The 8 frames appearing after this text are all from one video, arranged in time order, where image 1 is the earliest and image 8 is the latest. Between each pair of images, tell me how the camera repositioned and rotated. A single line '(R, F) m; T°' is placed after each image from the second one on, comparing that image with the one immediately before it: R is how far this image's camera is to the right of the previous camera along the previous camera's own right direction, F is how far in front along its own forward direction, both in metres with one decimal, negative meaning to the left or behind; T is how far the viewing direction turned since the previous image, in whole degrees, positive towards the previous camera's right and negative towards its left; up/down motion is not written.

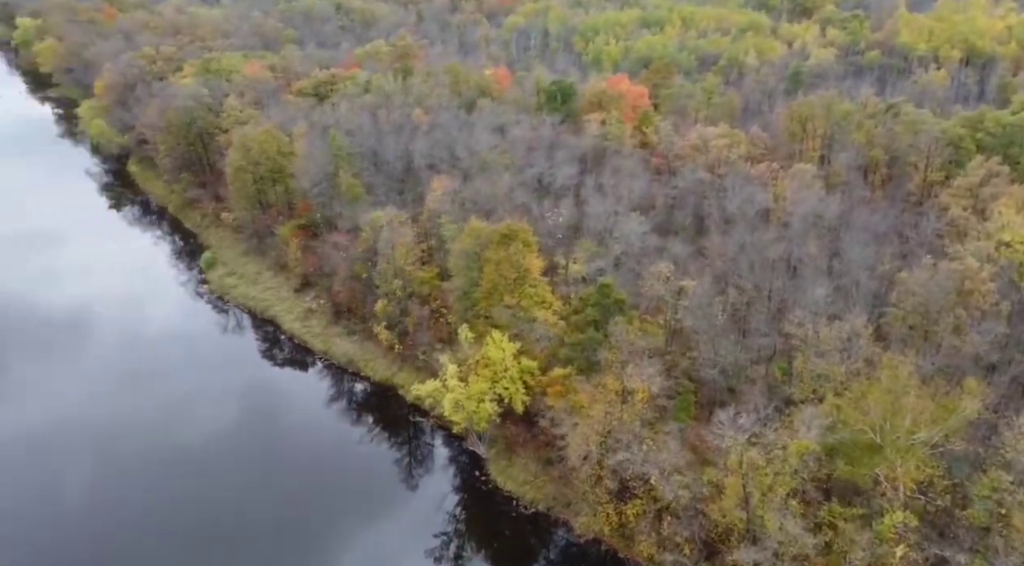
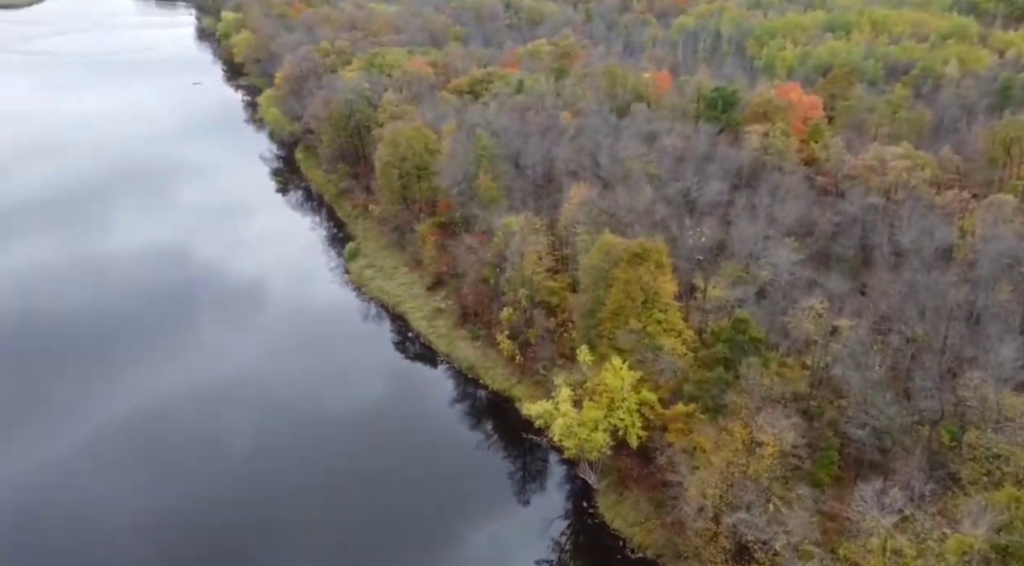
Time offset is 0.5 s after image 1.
(+1.8, +2.7) m; -12°
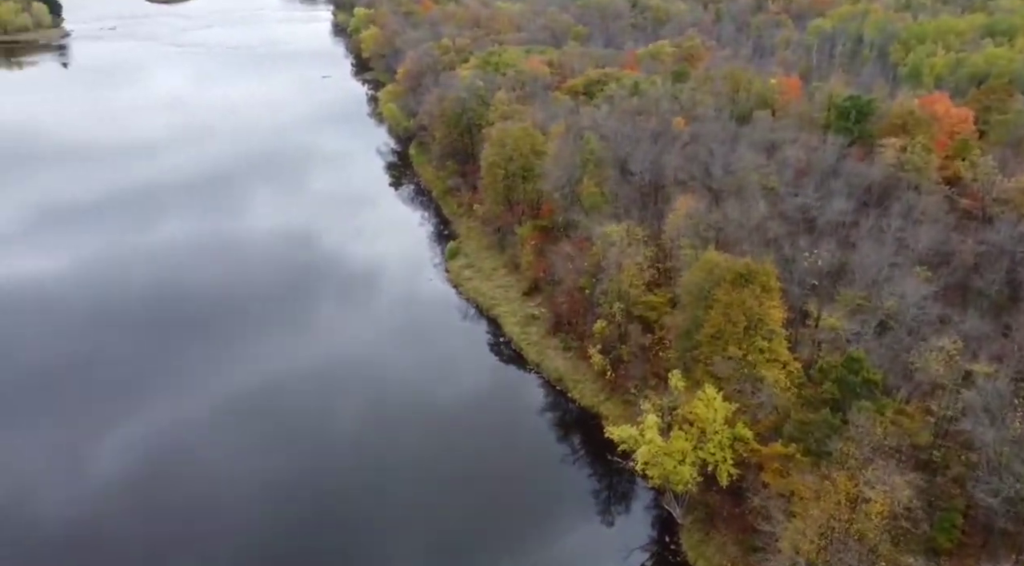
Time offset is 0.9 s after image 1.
(+1.2, +2.1) m; -8°
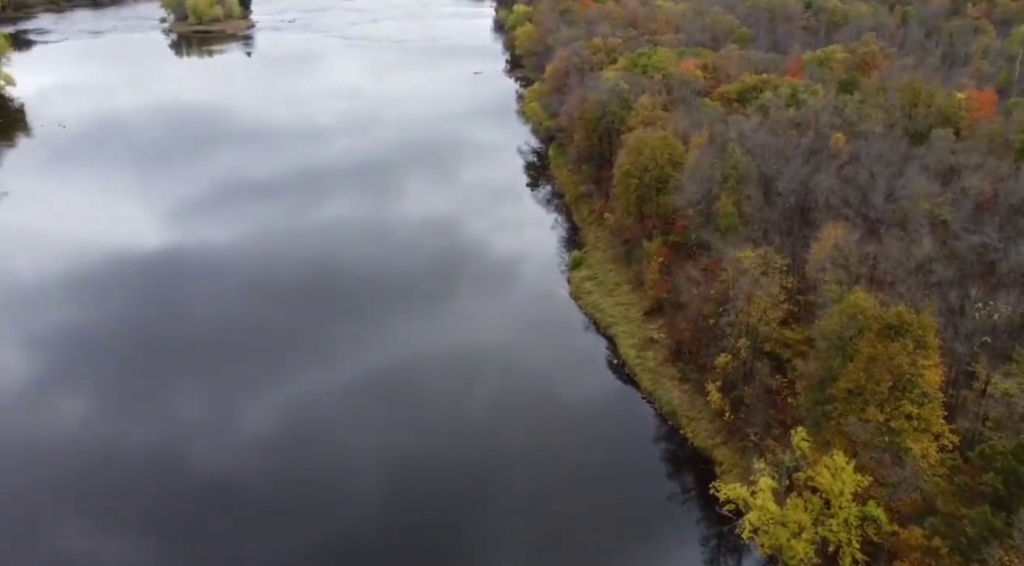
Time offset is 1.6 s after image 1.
(+1.3, +3.0) m; -10°
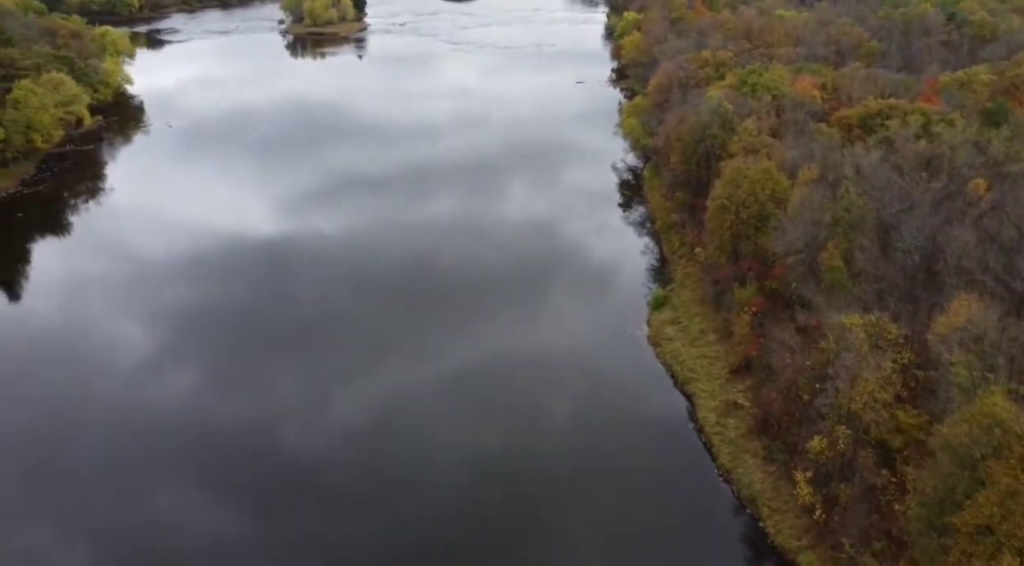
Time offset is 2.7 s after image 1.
(+1.4, +3.9) m; -7°
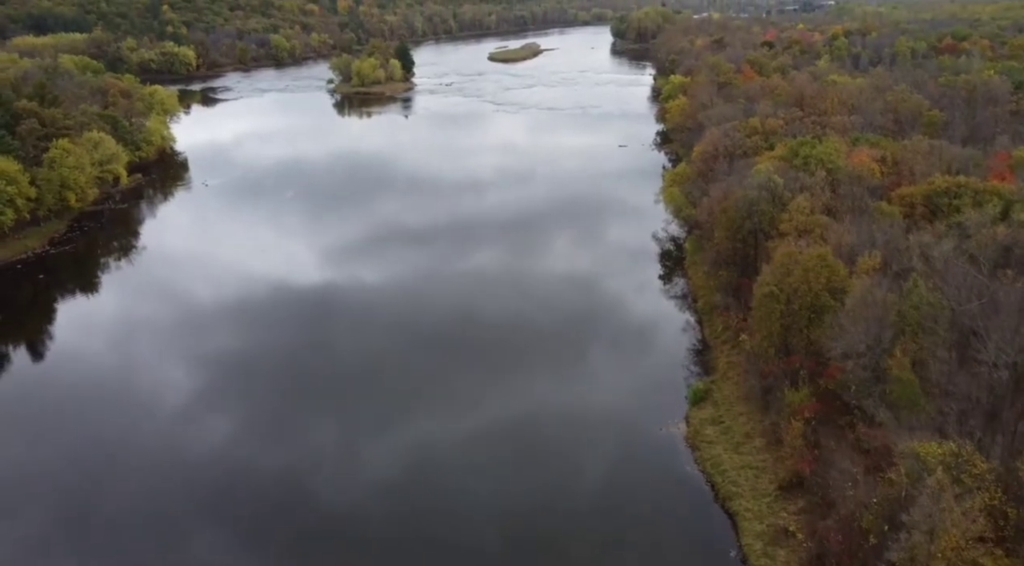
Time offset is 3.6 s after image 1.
(+0.7, +3.0) m; -3°
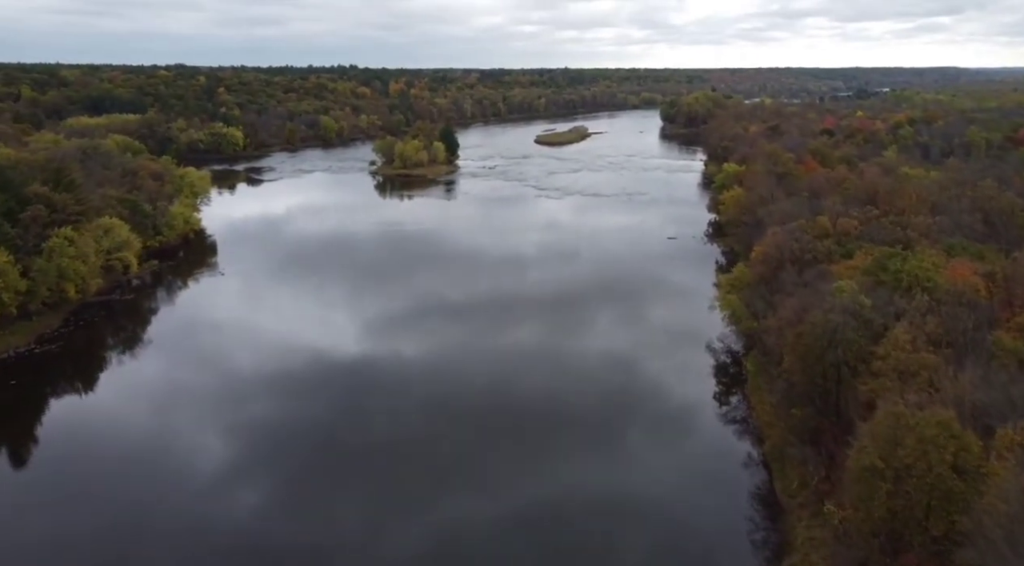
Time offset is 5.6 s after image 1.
(+0.6, +6.7) m; -3°
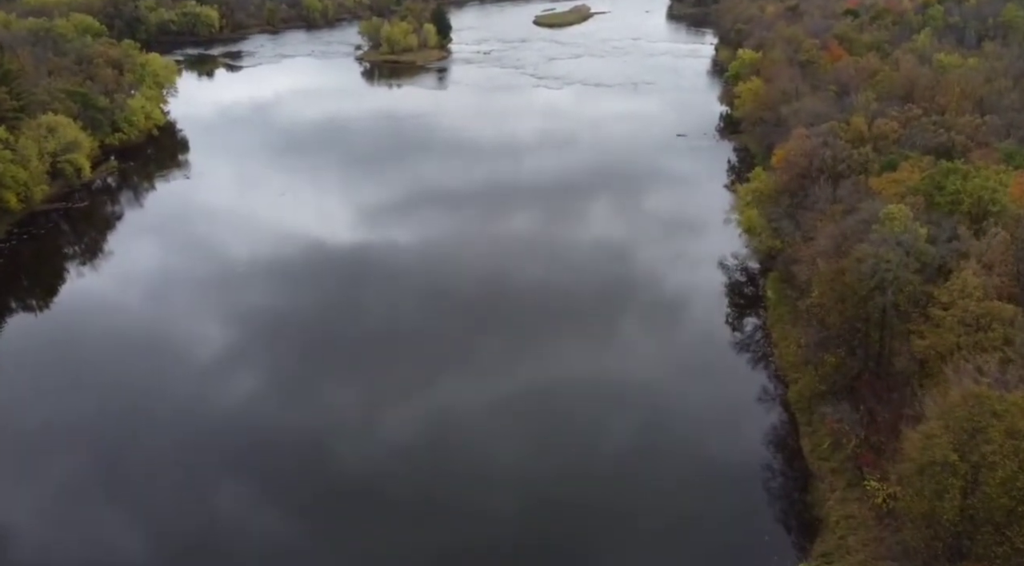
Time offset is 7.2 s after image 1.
(+0.5, +5.8) m; 0°
